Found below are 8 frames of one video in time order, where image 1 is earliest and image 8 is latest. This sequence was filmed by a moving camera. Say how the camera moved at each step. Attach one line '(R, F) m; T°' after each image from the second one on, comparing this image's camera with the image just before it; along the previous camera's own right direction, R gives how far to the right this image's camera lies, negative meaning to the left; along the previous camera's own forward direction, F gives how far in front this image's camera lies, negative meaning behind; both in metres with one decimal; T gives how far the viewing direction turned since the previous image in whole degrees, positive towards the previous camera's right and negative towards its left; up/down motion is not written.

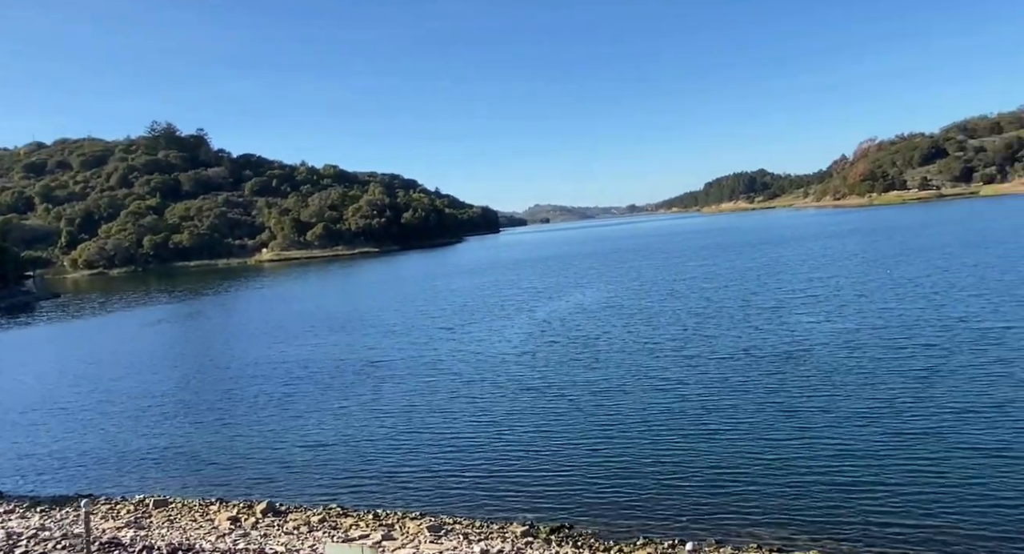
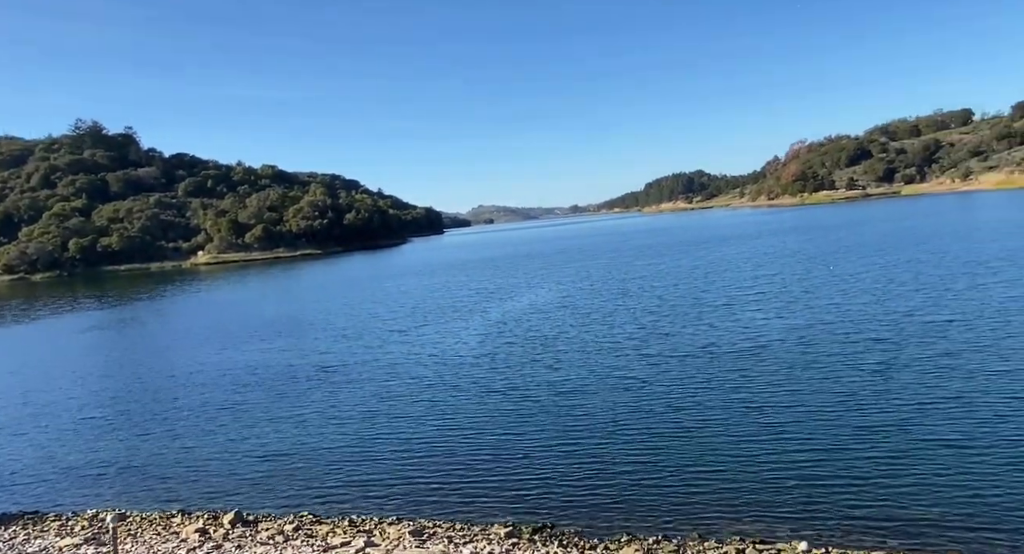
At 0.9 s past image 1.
(-0.8, 0.0) m; +5°
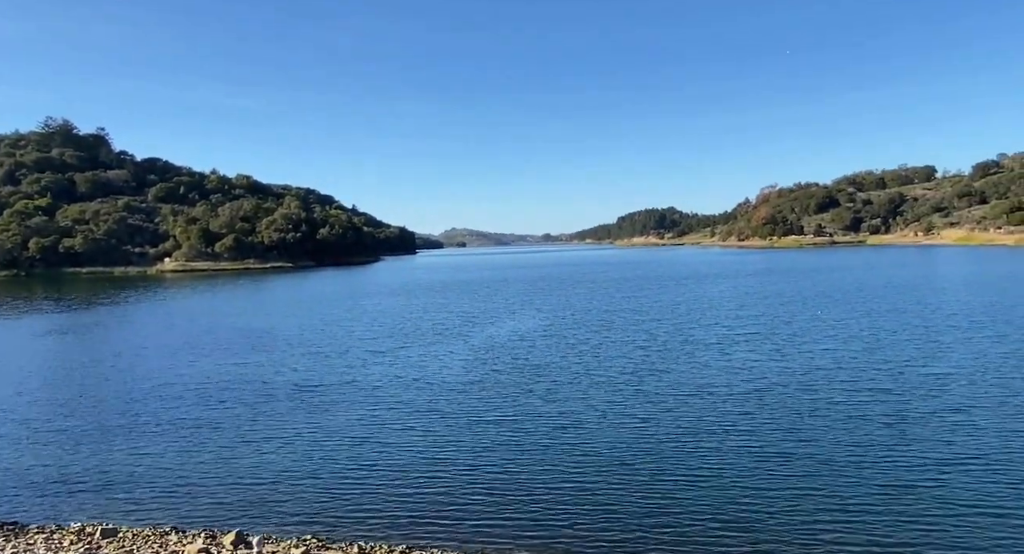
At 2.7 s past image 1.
(-1.4, 0.0) m; +3°
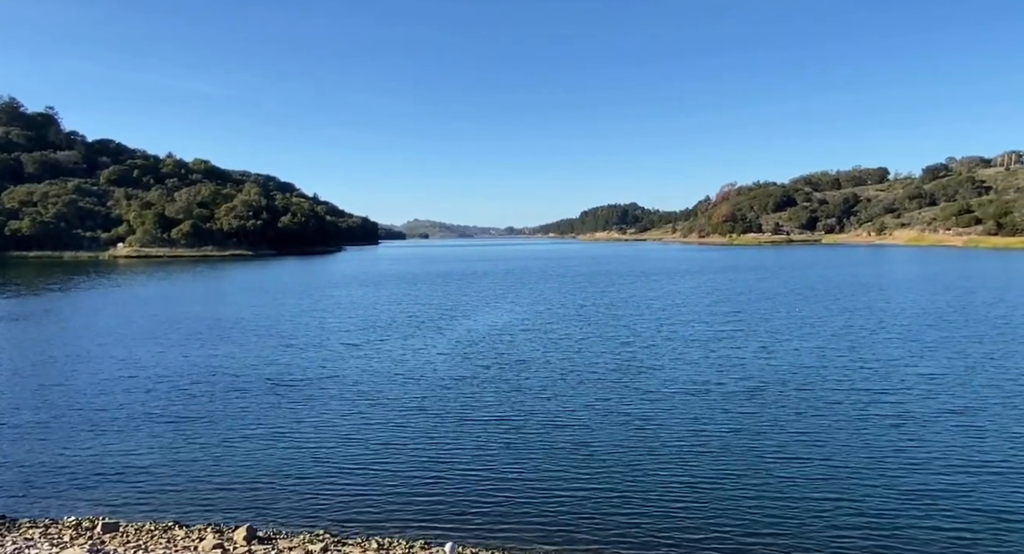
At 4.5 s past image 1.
(-1.5, +0.1) m; +3°
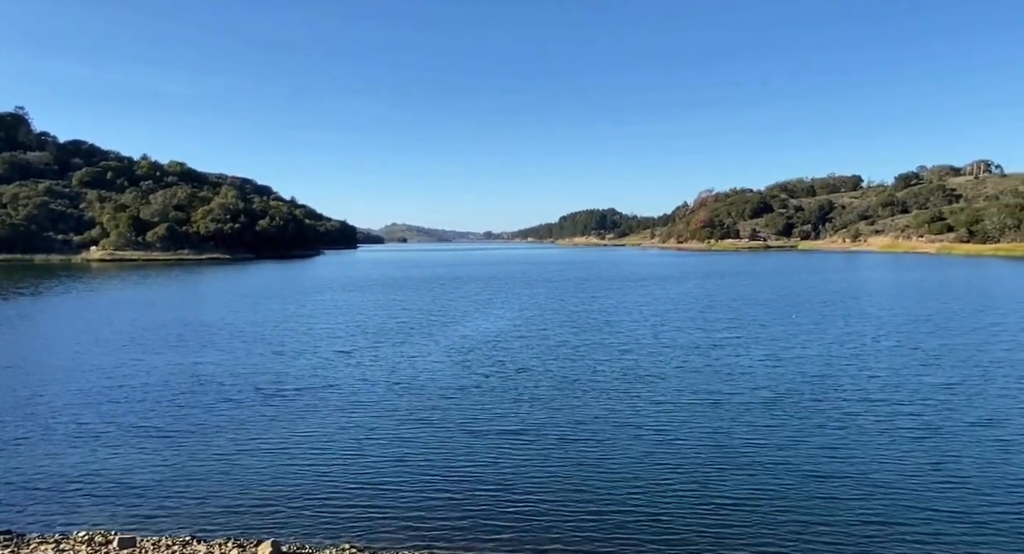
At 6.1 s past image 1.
(-1.3, +0.1) m; +2°
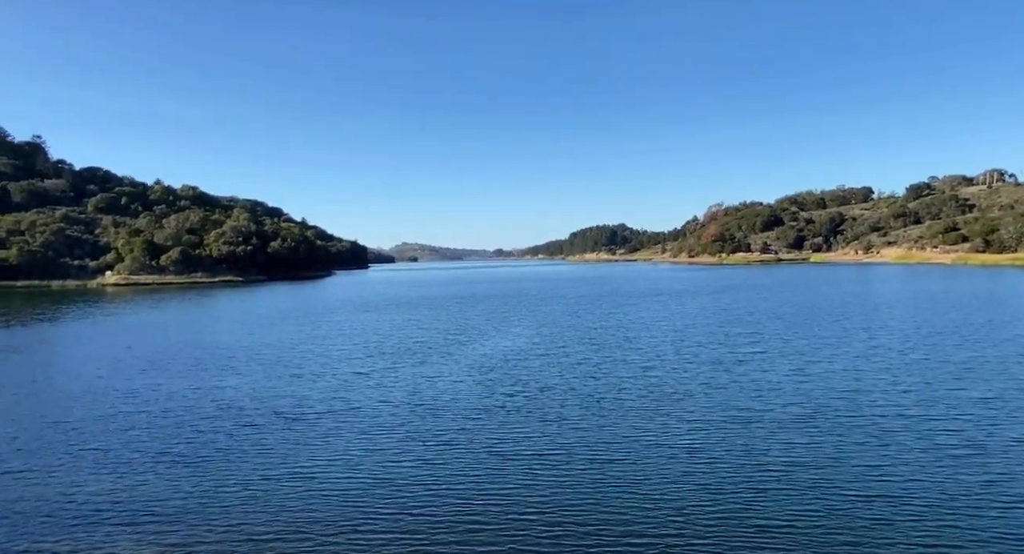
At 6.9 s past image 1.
(-0.6, 0.0) m; -1°
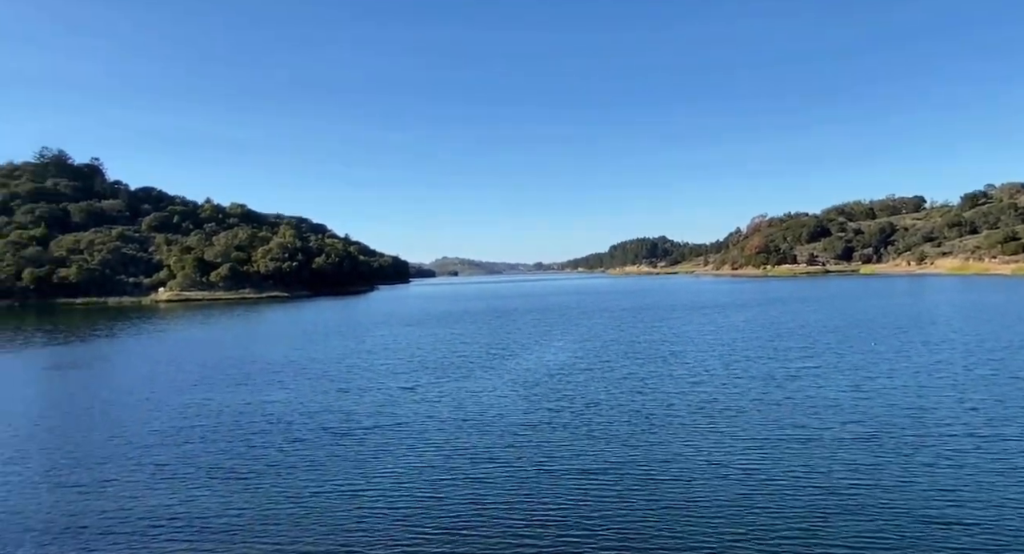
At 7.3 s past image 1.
(-0.2, +0.2) m; -3°
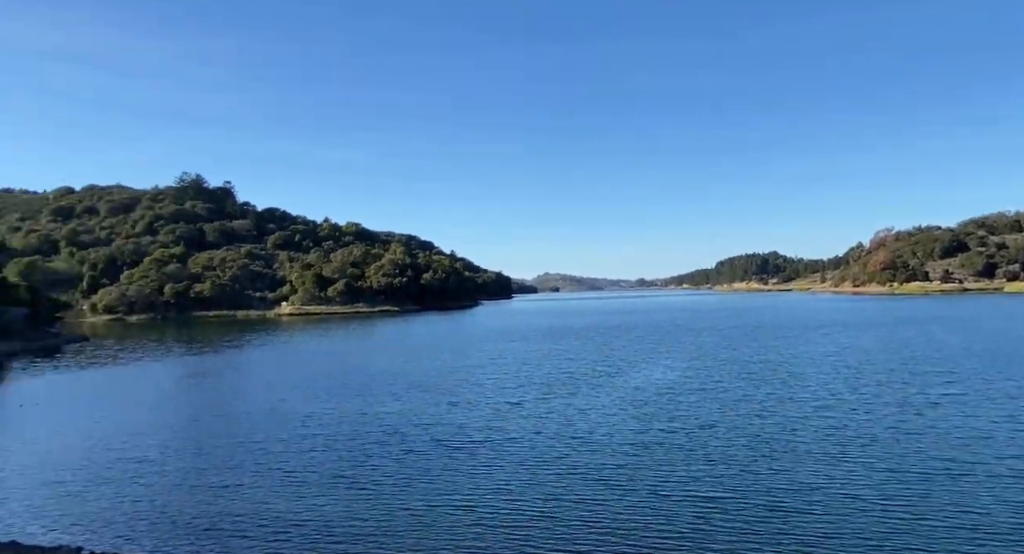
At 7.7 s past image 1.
(-0.6, -1.4) m; -8°
